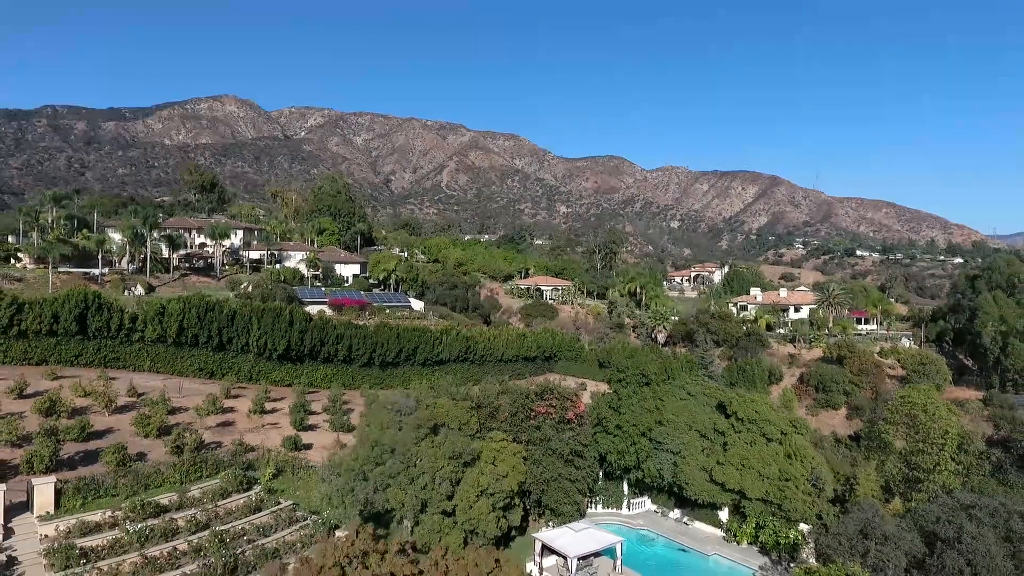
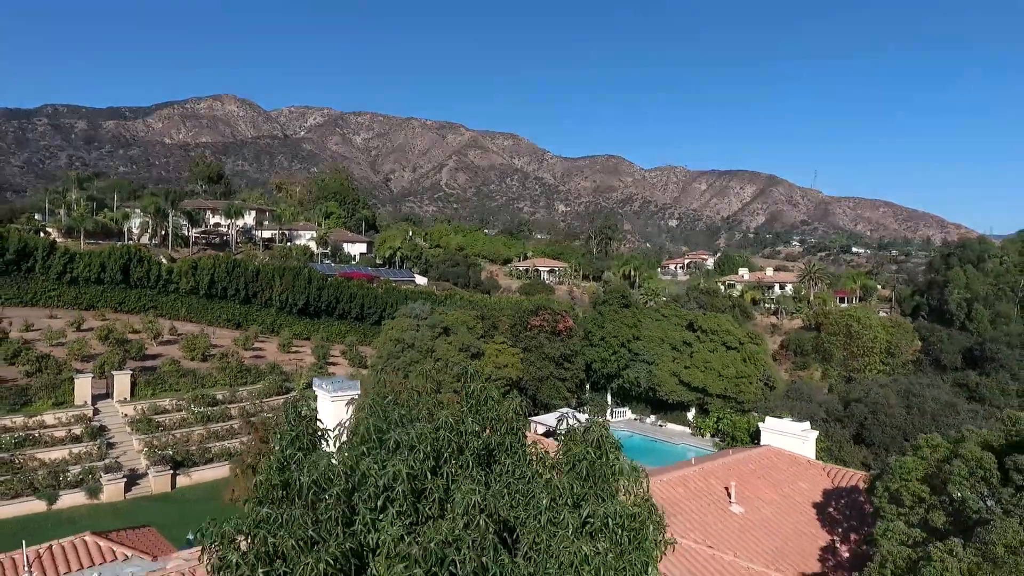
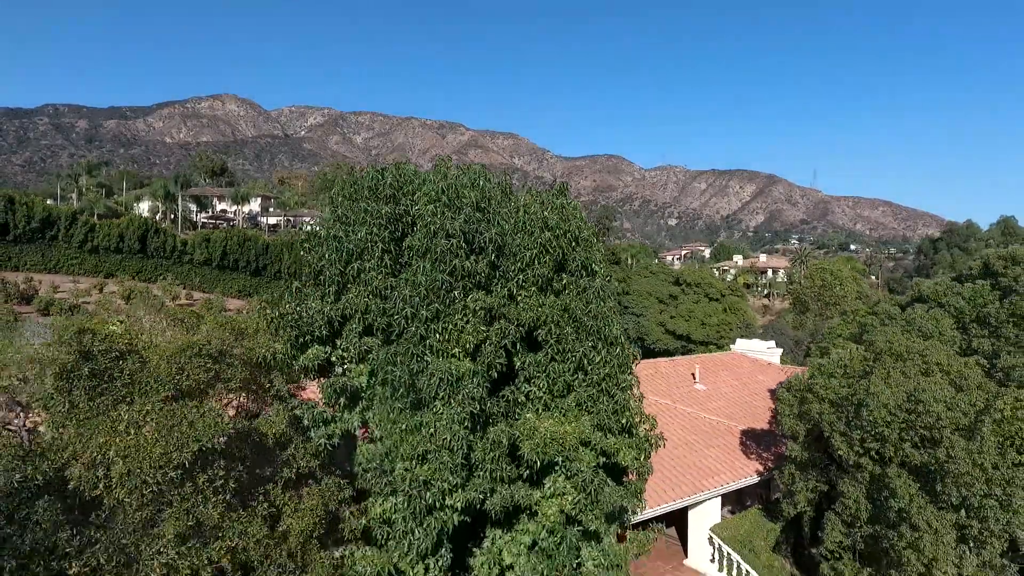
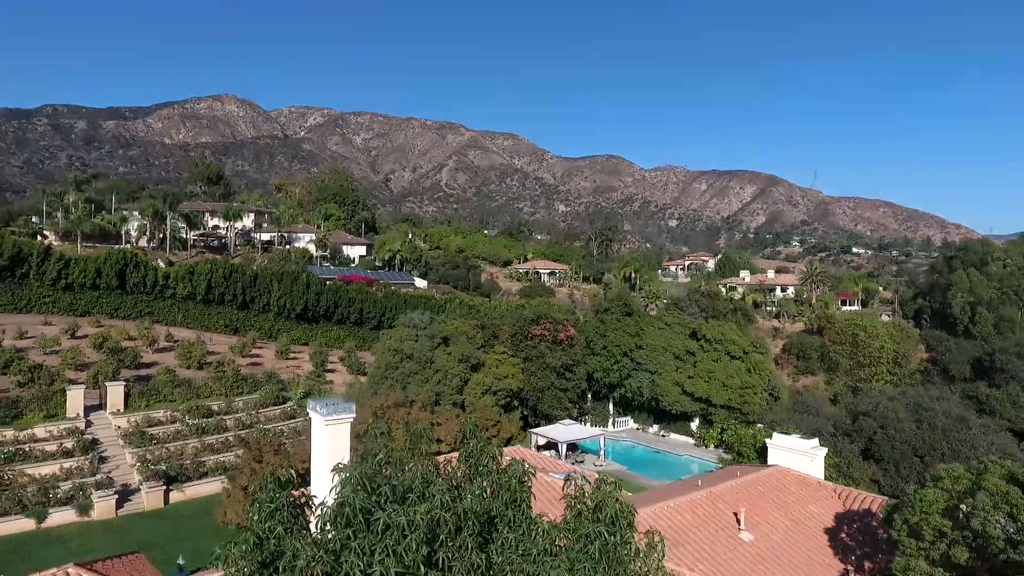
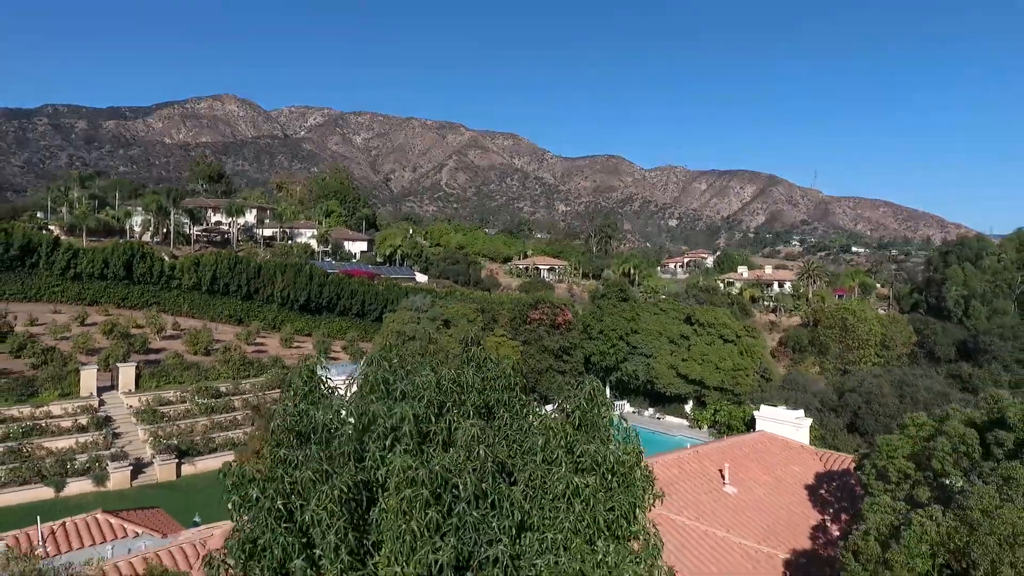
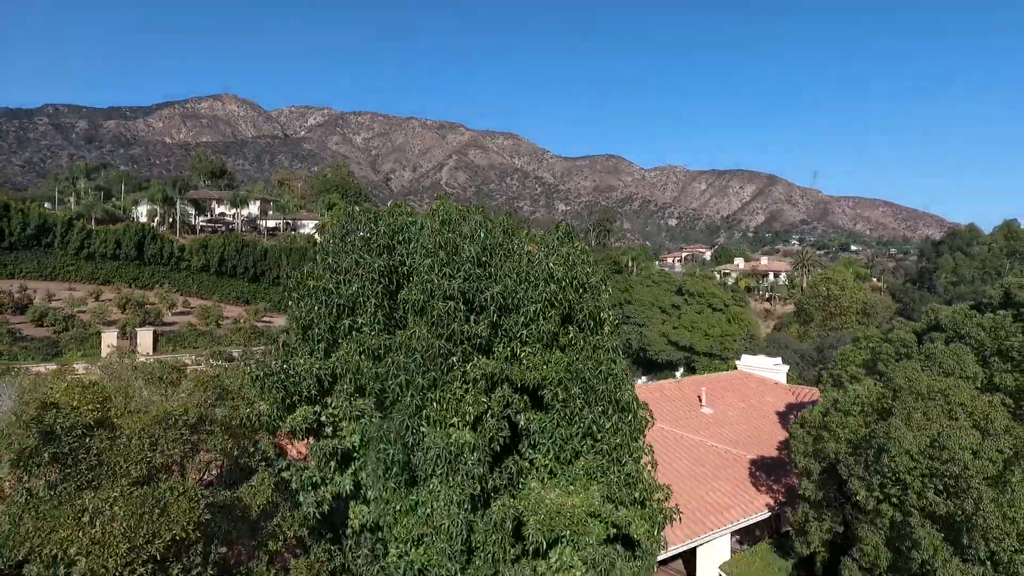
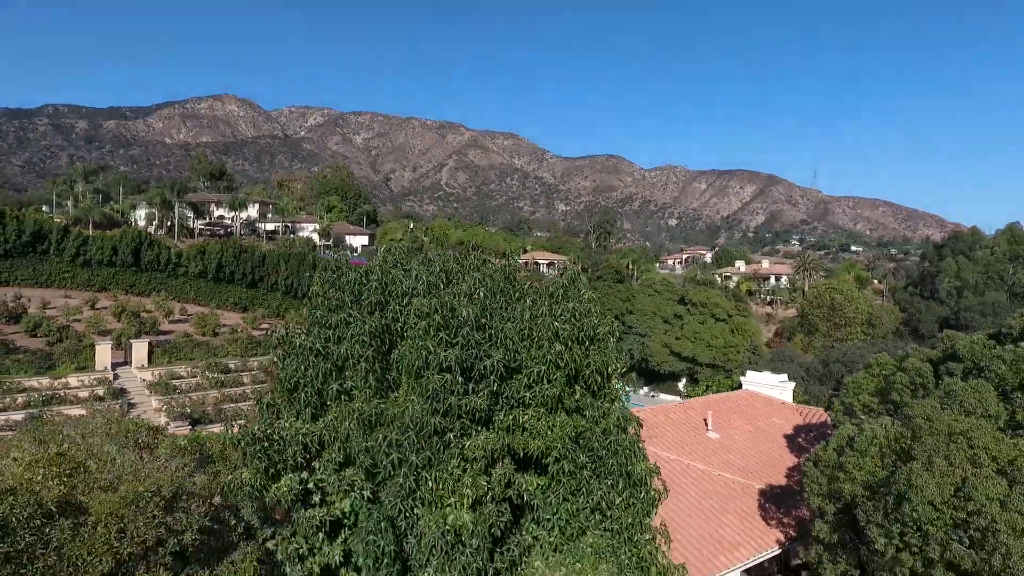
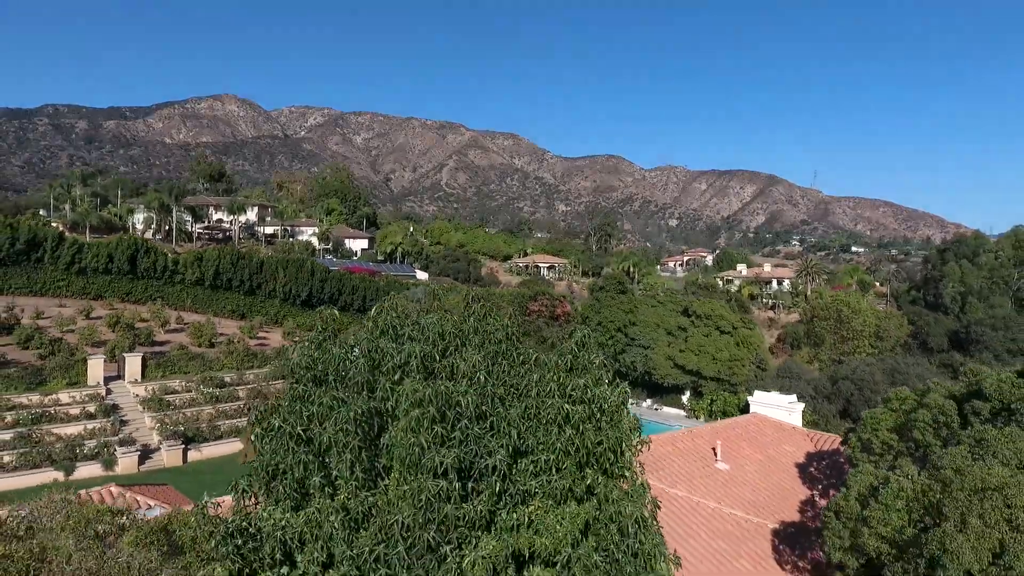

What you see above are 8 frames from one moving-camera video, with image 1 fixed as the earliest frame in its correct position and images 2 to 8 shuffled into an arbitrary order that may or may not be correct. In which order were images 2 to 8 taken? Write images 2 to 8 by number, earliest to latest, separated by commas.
4, 2, 5, 8, 7, 6, 3
